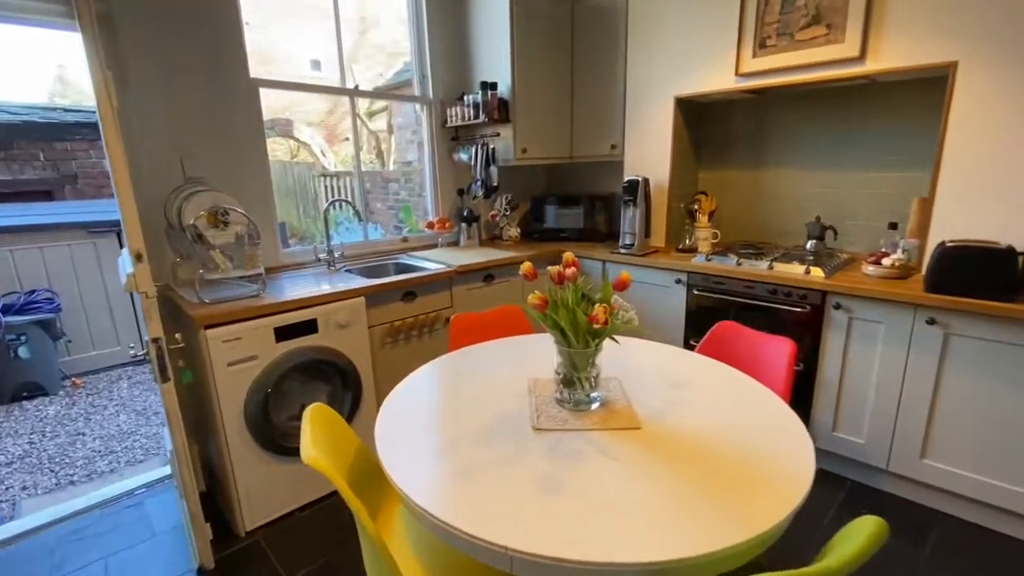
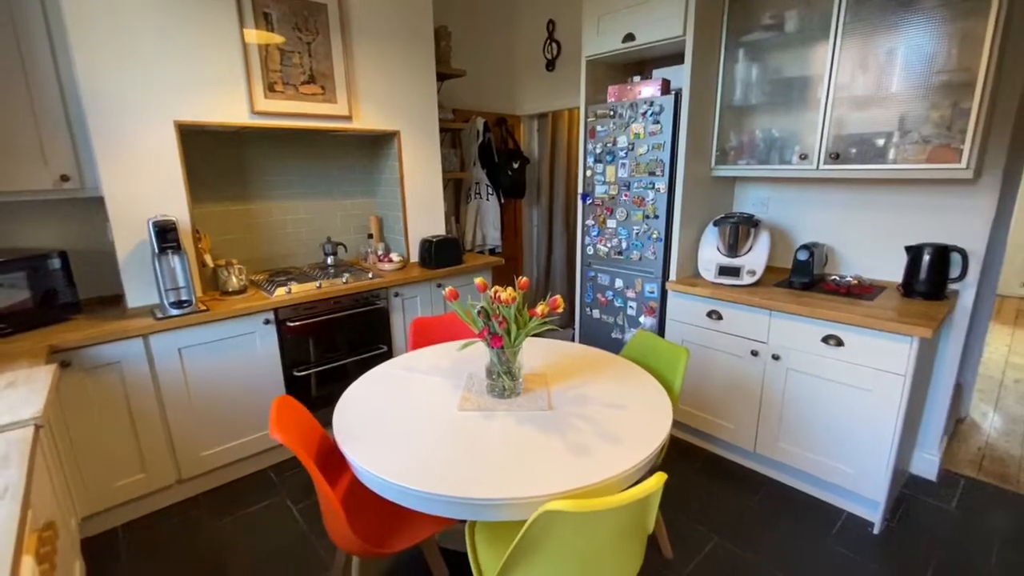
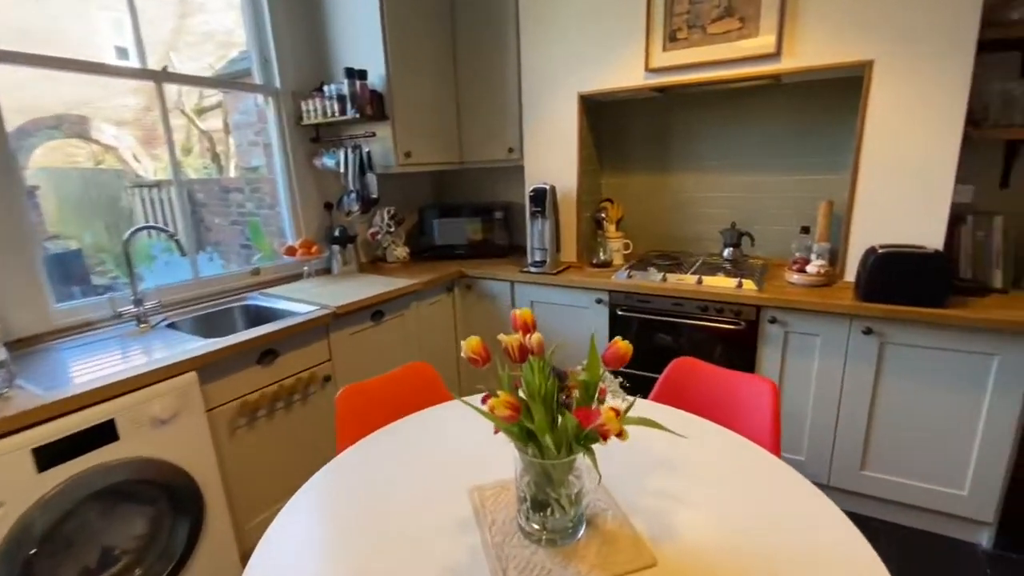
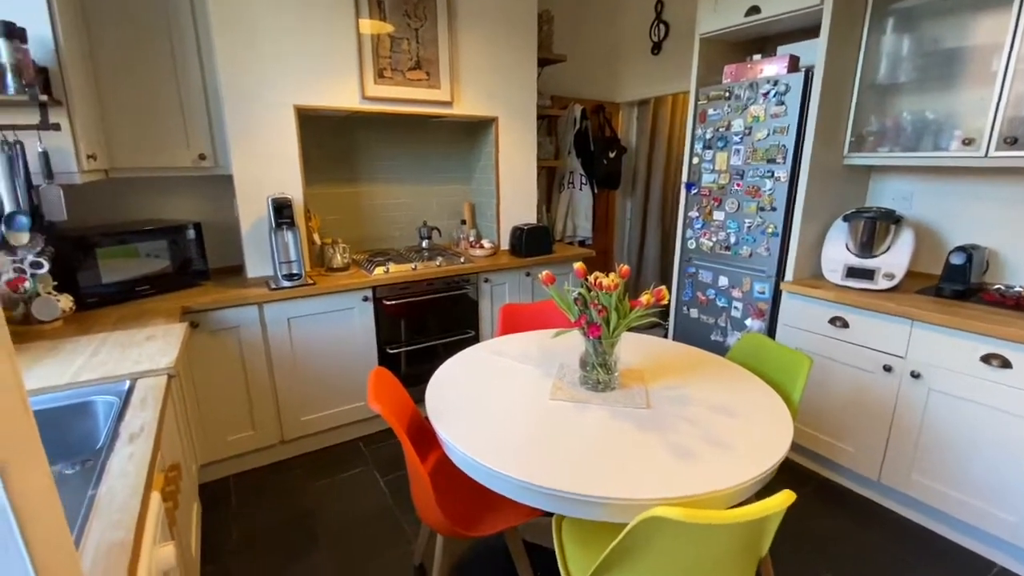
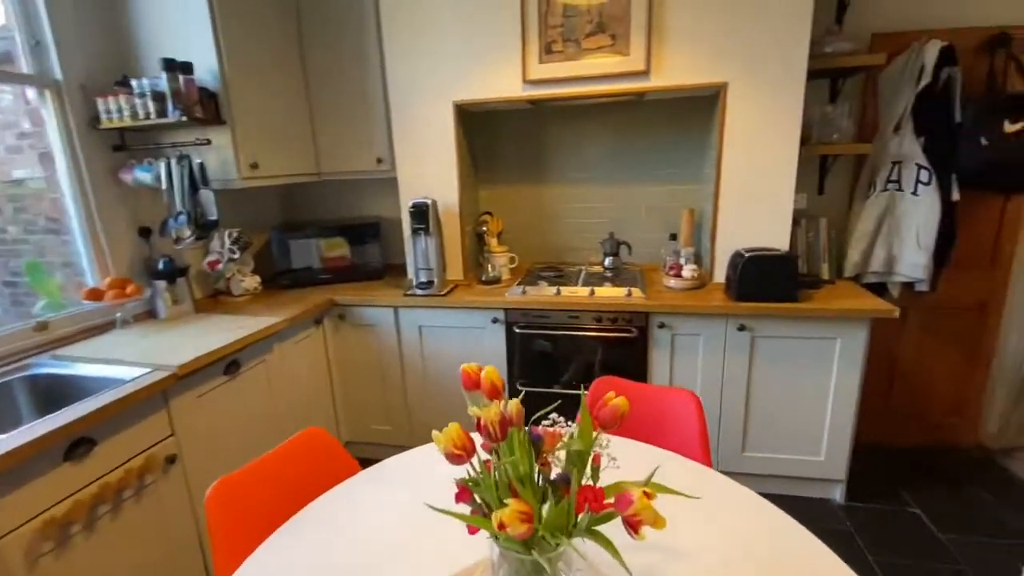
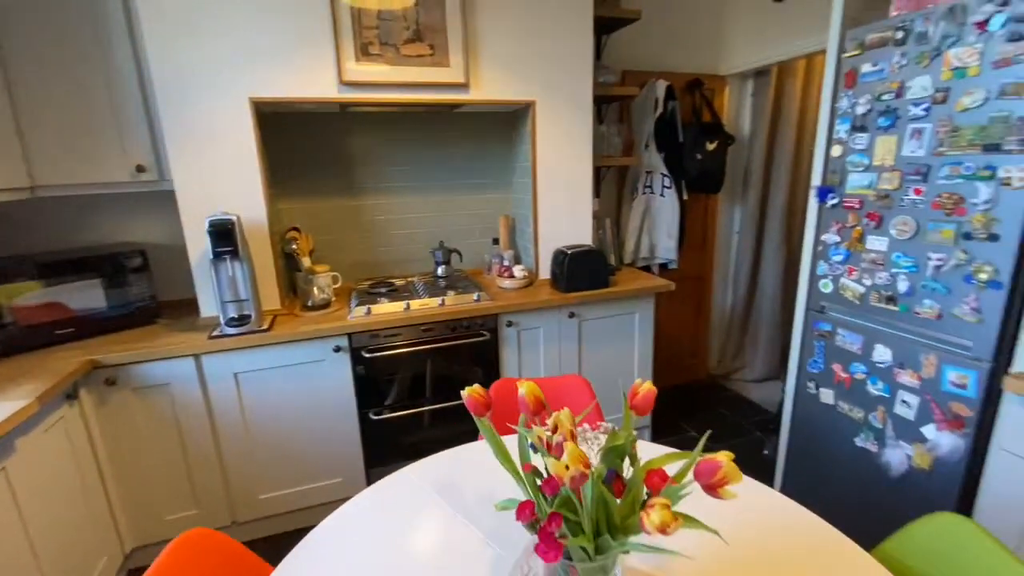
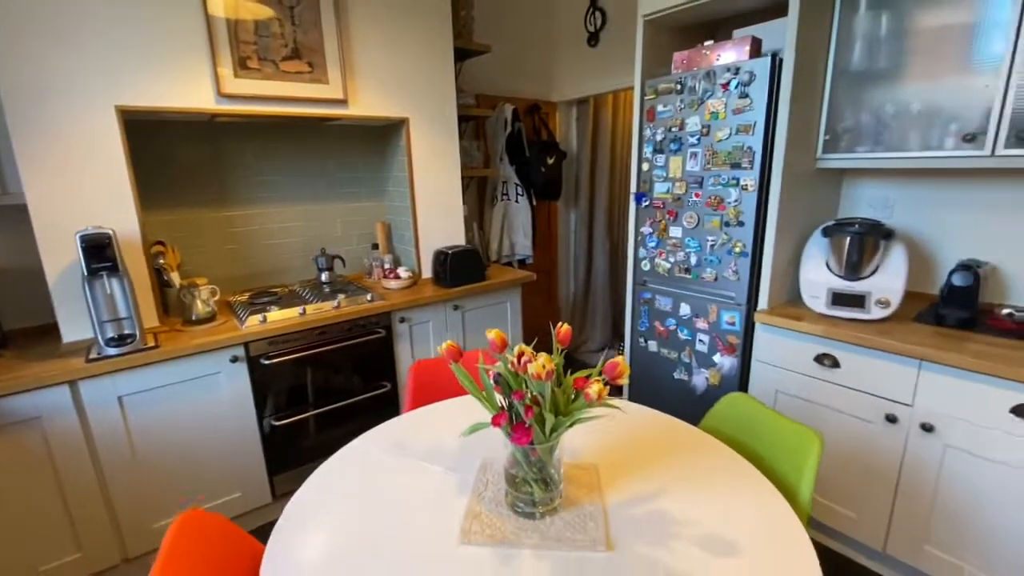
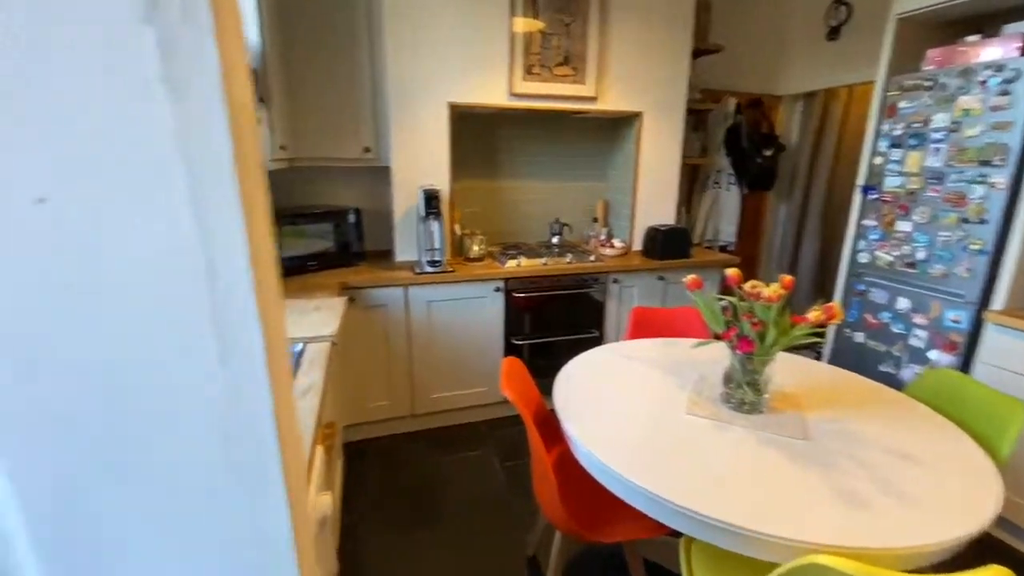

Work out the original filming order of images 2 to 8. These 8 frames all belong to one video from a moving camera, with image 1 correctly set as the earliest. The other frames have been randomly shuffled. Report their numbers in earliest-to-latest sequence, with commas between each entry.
3, 5, 6, 7, 2, 4, 8
